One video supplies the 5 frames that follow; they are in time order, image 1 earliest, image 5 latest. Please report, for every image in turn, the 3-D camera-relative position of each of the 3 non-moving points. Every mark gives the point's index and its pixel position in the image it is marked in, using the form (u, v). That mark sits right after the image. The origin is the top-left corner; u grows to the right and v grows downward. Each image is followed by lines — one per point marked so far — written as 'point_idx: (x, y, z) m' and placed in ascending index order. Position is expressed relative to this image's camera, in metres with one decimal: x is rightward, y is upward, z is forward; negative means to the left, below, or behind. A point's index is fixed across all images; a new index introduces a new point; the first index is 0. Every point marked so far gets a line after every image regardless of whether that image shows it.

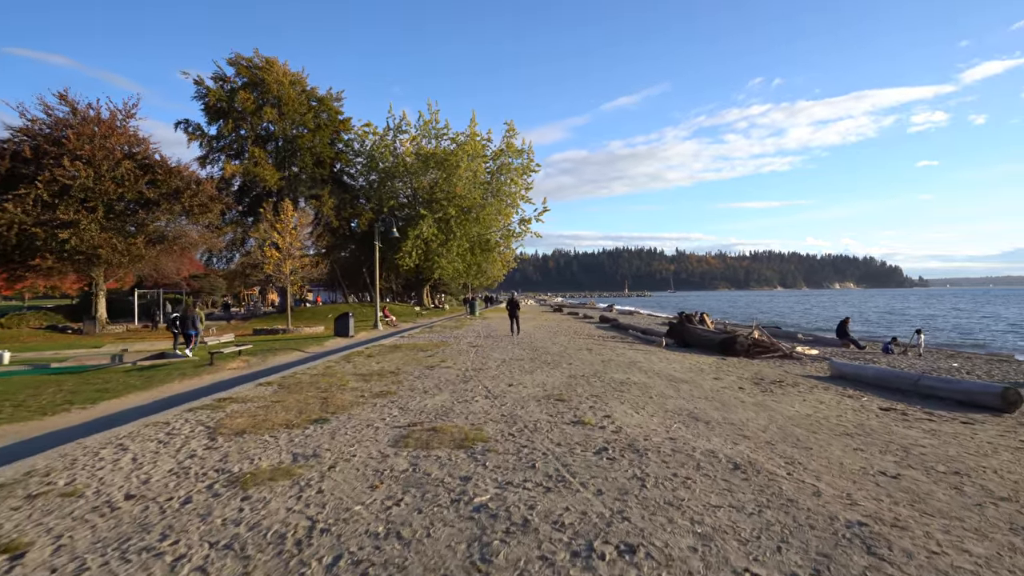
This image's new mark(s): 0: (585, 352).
0: (+1.7, -1.5, +15.5) m
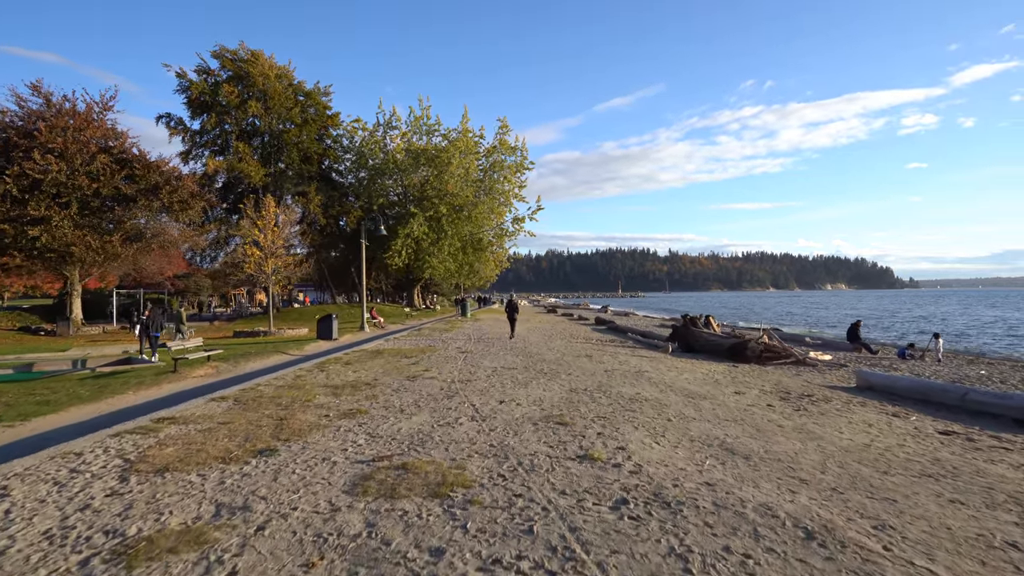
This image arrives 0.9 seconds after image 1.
0: (+1.5, -1.5, +14.0) m
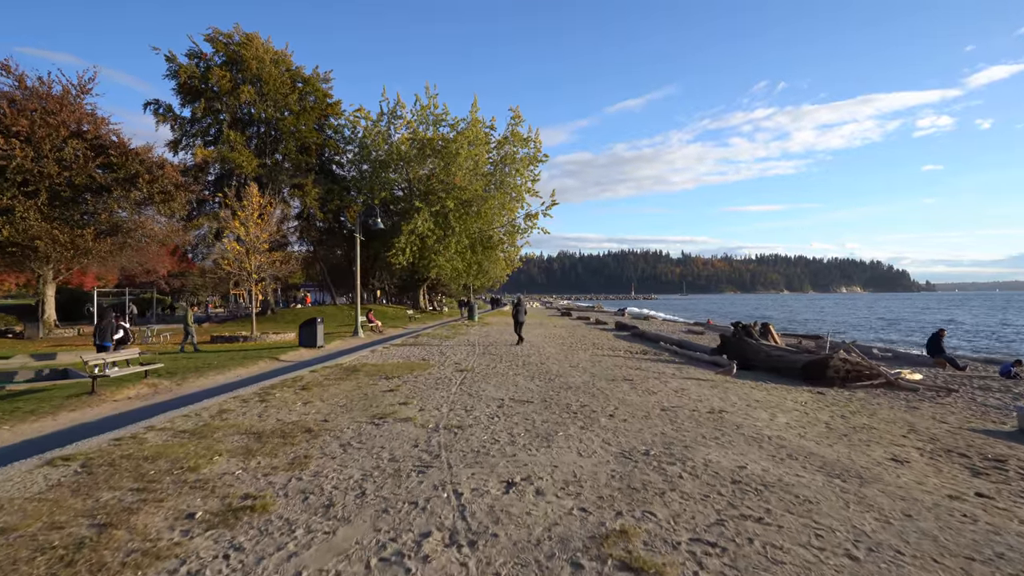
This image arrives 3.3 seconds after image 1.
0: (+1.7, -1.5, +10.3) m
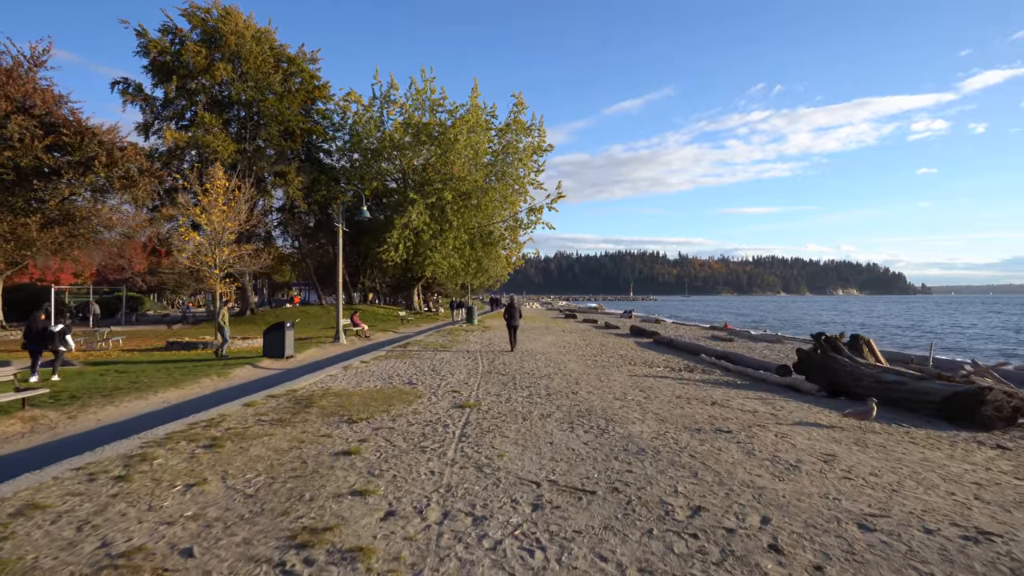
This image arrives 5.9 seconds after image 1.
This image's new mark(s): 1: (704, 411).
0: (+2.0, -1.5, +6.4) m
1: (+2.4, -1.5, +8.5) m
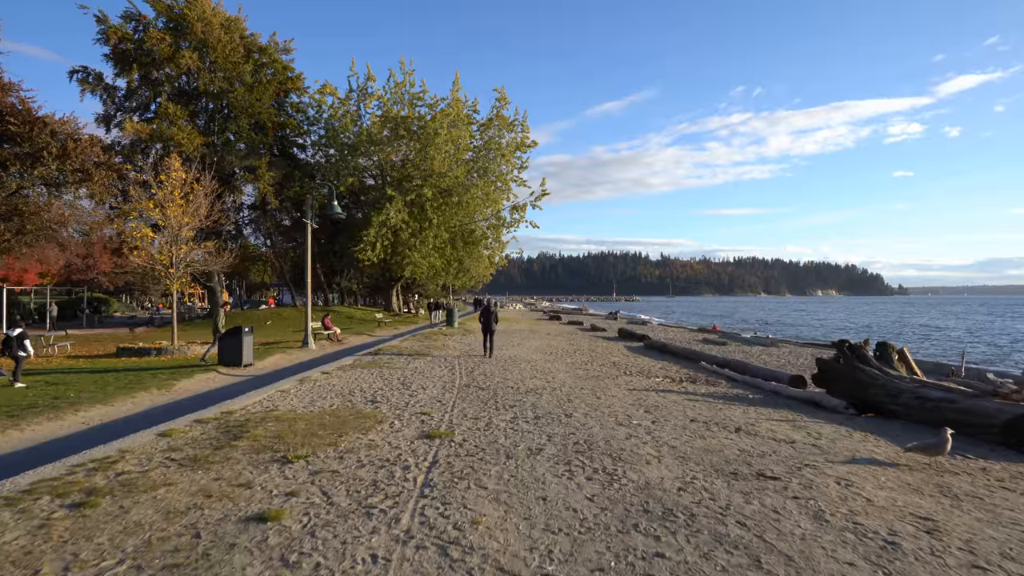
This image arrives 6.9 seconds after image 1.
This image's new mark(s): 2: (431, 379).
0: (+1.9, -1.5, +4.7) m
1: (+2.2, -1.6, +6.9) m
2: (-1.5, -1.7, +12.6) m
